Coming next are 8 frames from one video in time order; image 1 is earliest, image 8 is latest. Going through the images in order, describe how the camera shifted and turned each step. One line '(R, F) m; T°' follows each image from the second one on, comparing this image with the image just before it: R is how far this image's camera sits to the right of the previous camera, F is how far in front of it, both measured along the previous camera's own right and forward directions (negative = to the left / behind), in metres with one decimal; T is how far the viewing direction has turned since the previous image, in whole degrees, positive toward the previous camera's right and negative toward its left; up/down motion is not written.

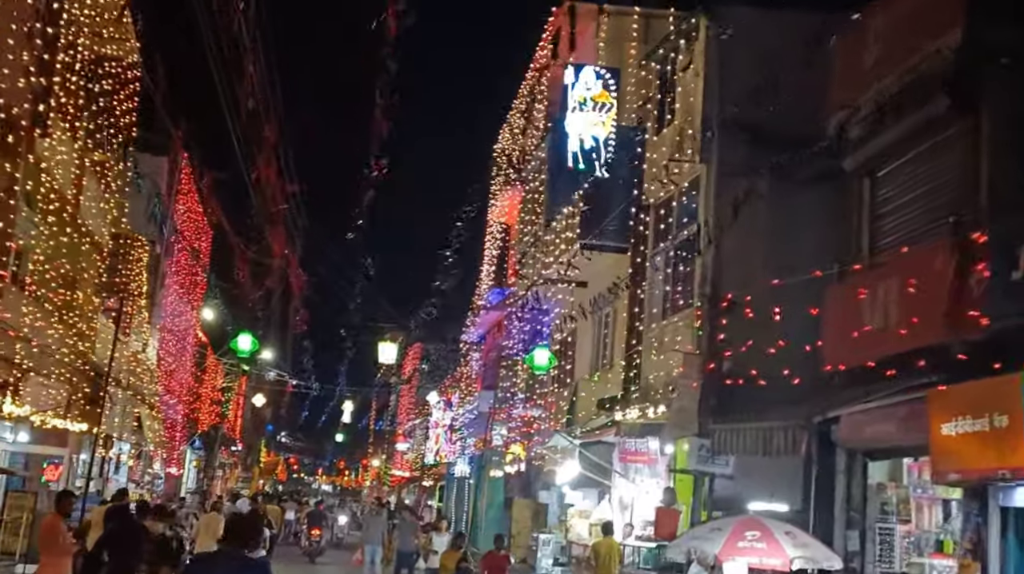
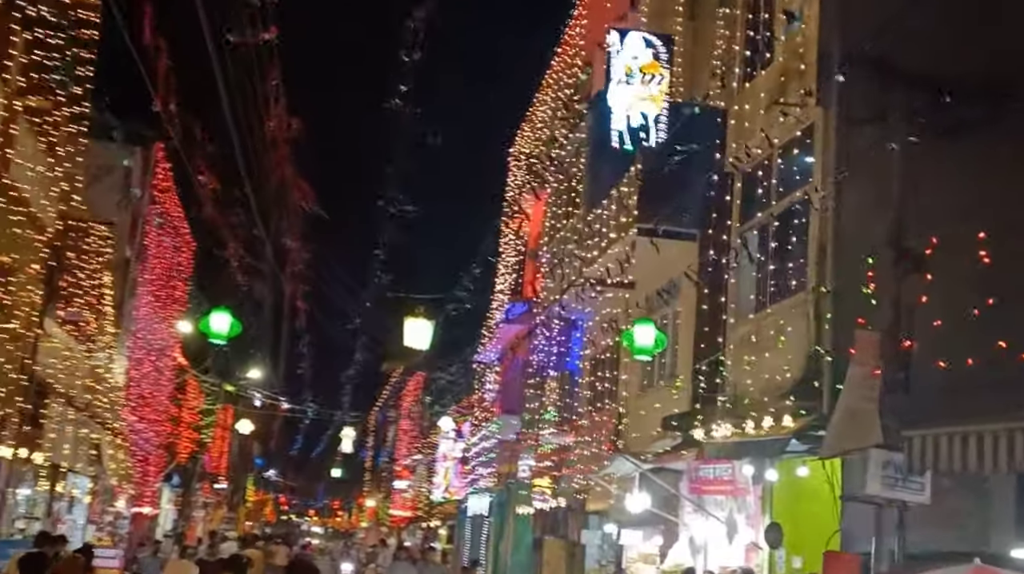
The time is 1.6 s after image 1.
(-0.8, +4.5) m; 0°
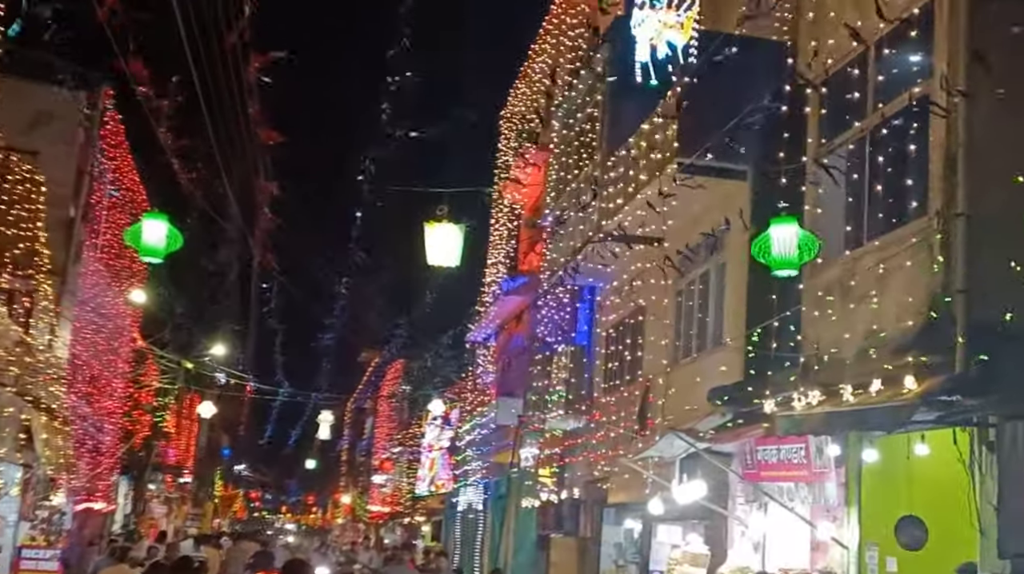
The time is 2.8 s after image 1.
(-0.5, +3.4) m; +1°
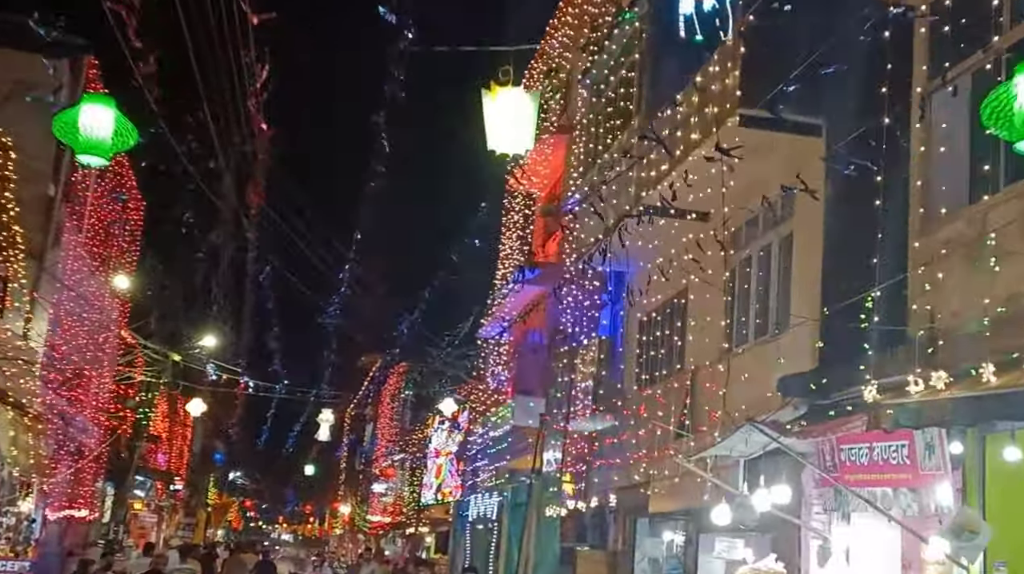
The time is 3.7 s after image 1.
(-0.4, +2.3) m; 0°
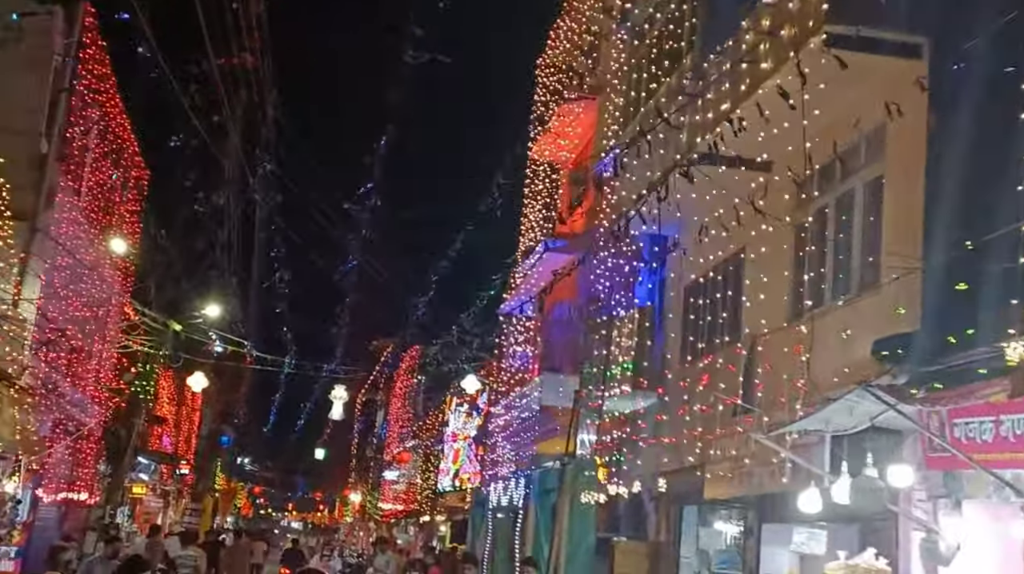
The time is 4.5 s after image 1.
(-0.4, +2.0) m; 0°
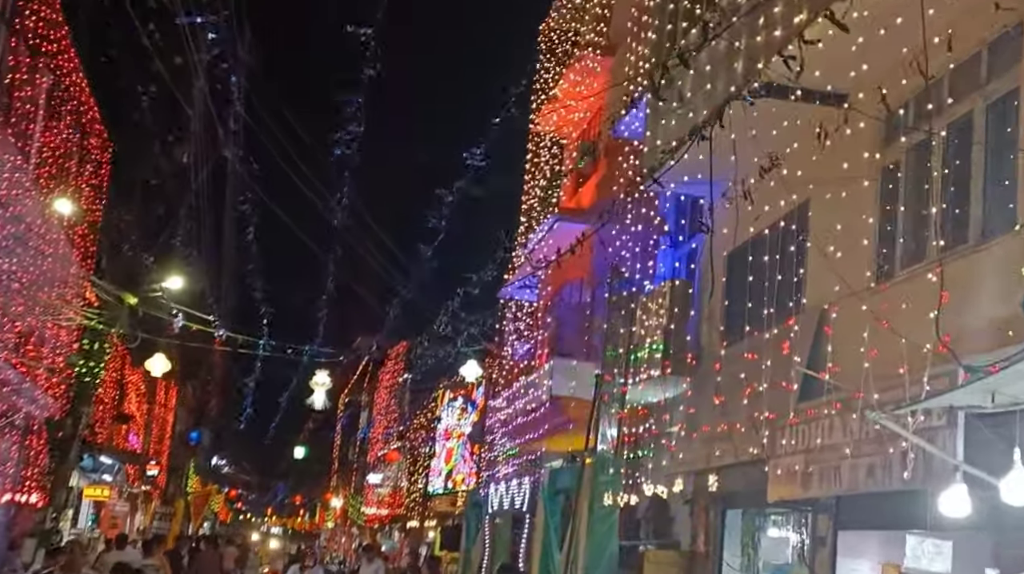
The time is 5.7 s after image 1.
(-0.4, +2.8) m; +1°
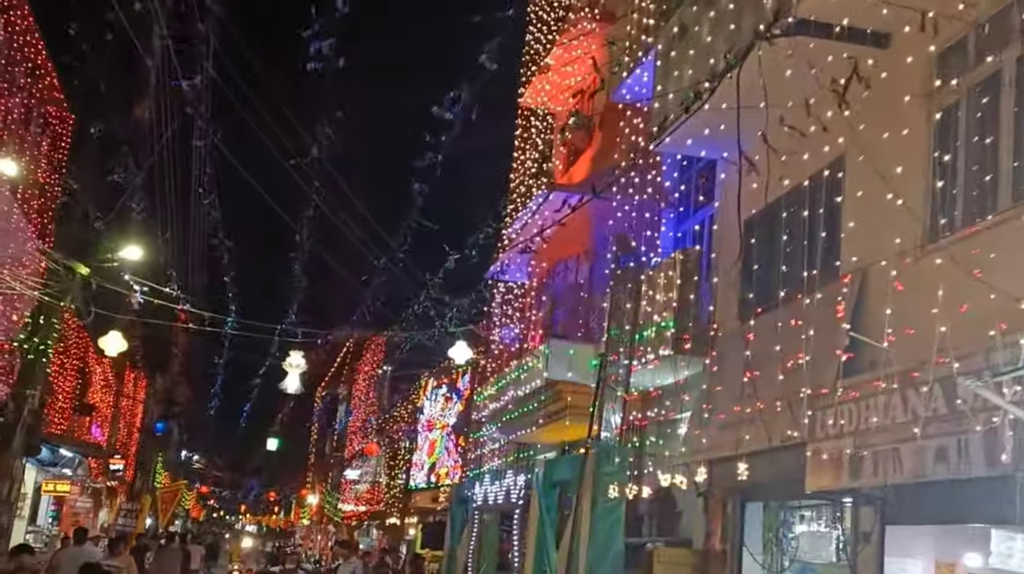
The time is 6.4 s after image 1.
(-0.2, +1.6) m; +1°
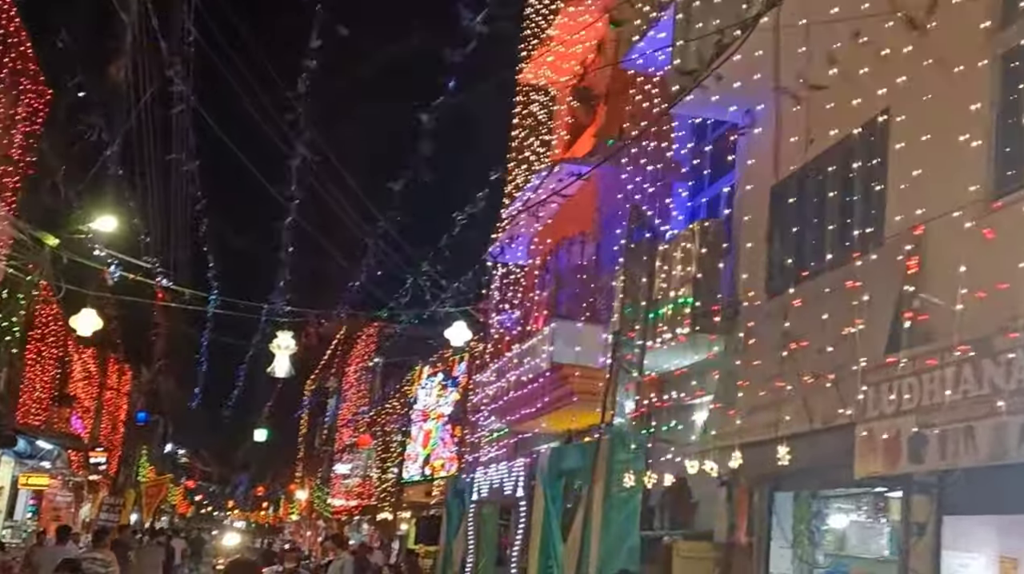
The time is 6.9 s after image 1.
(-0.2, +1.2) m; 0°
